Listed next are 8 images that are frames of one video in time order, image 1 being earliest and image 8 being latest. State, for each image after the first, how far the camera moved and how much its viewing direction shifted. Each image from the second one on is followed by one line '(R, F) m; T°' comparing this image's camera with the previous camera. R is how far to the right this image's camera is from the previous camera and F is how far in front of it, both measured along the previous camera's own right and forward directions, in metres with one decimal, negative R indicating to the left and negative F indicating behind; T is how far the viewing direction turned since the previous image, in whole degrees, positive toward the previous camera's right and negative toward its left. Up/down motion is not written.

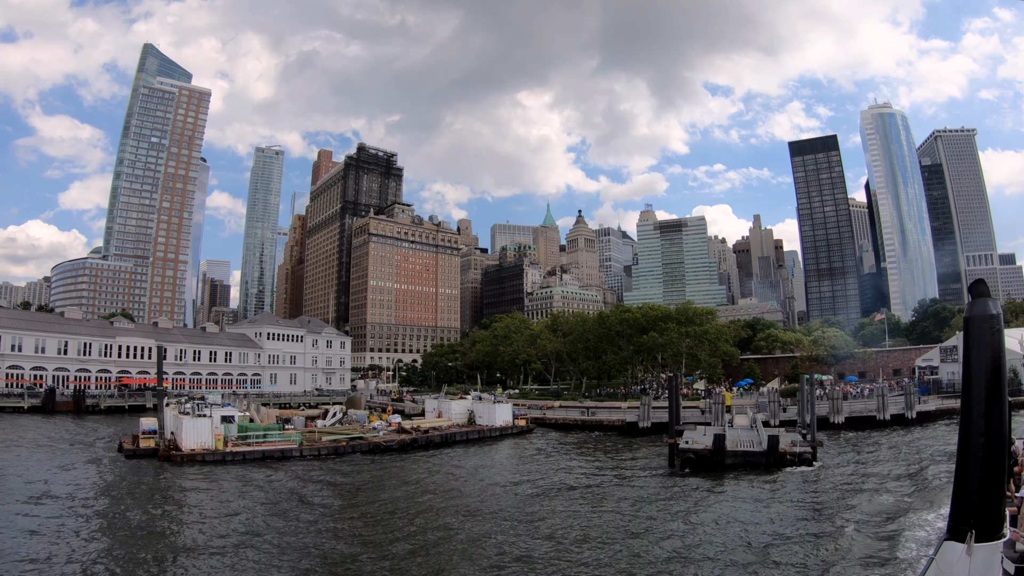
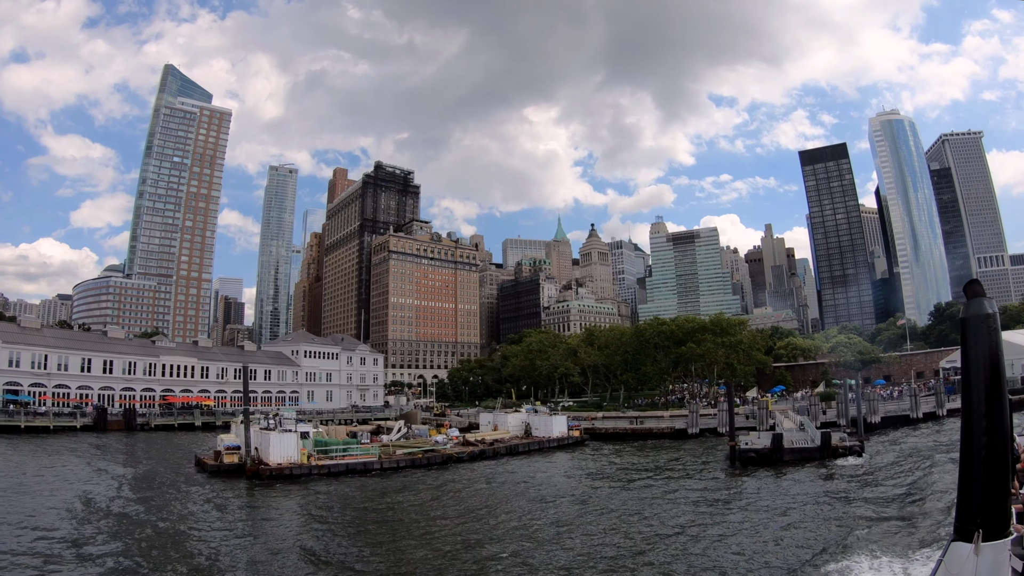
(-4.9, -0.8) m; 0°
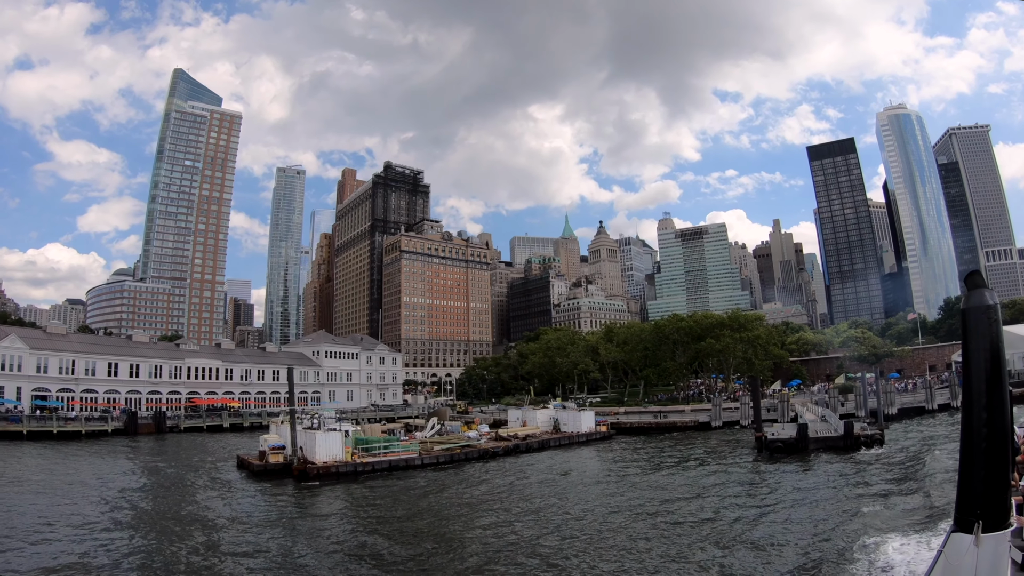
(-2.4, -0.6) m; 0°
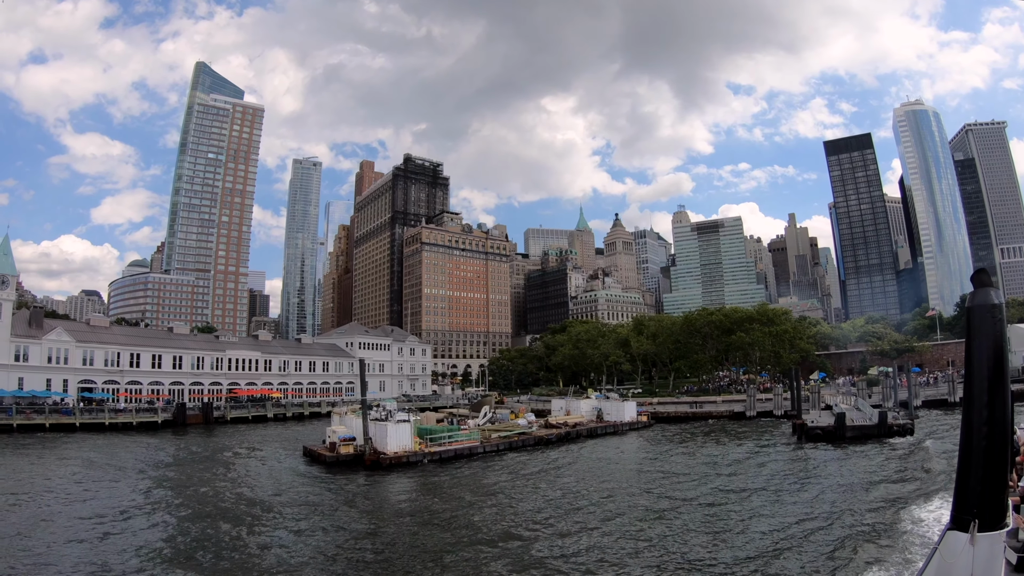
(-4.1, -1.1) m; -1°
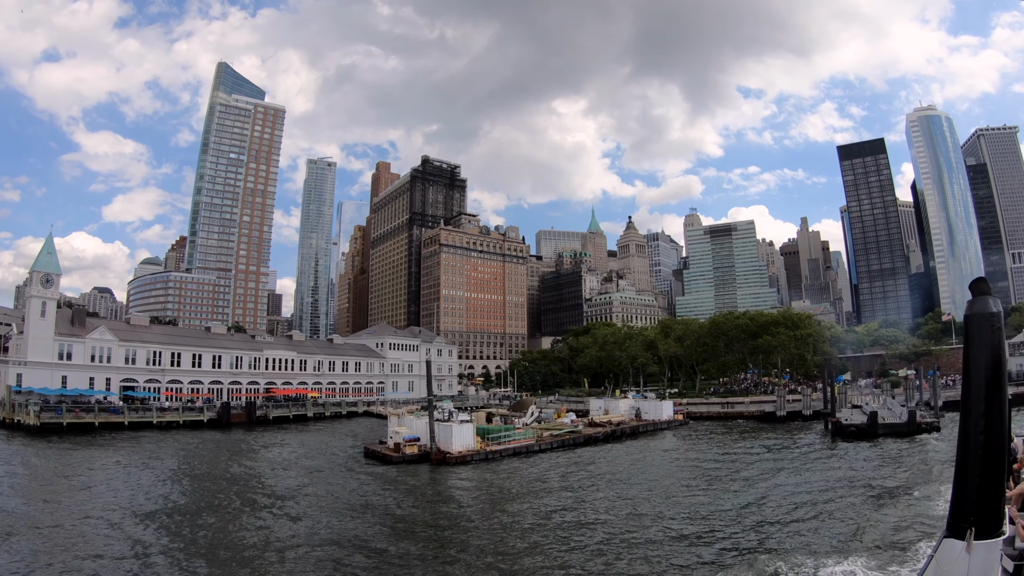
(-4.0, -1.2) m; 0°
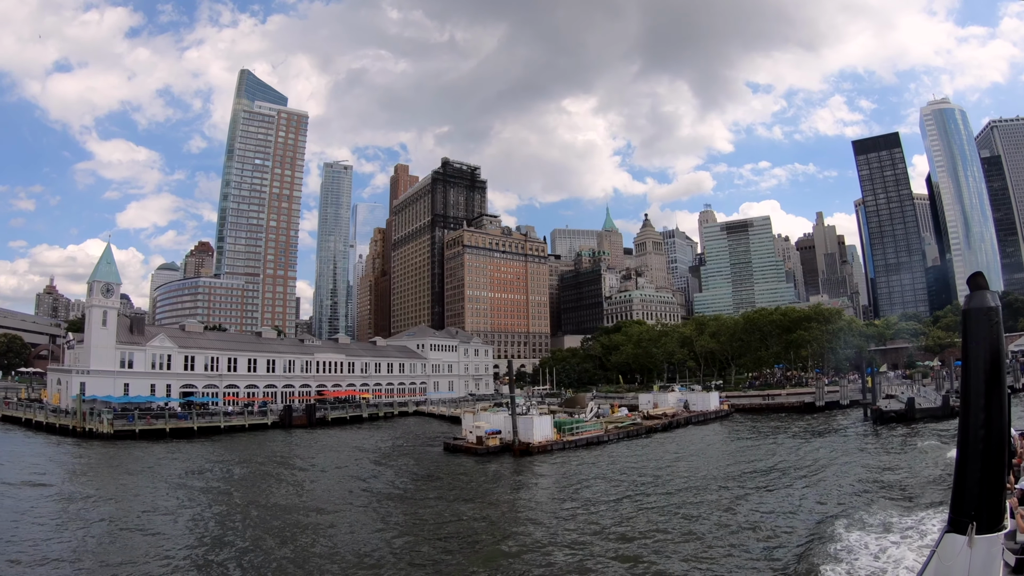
(-5.1, -1.8) m; -1°
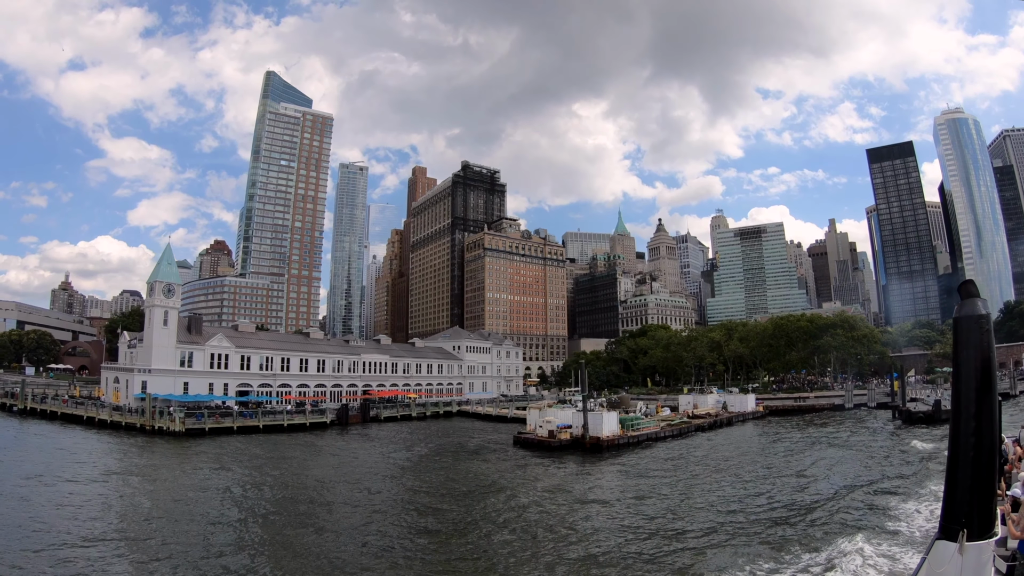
(-5.4, -2.3) m; 0°
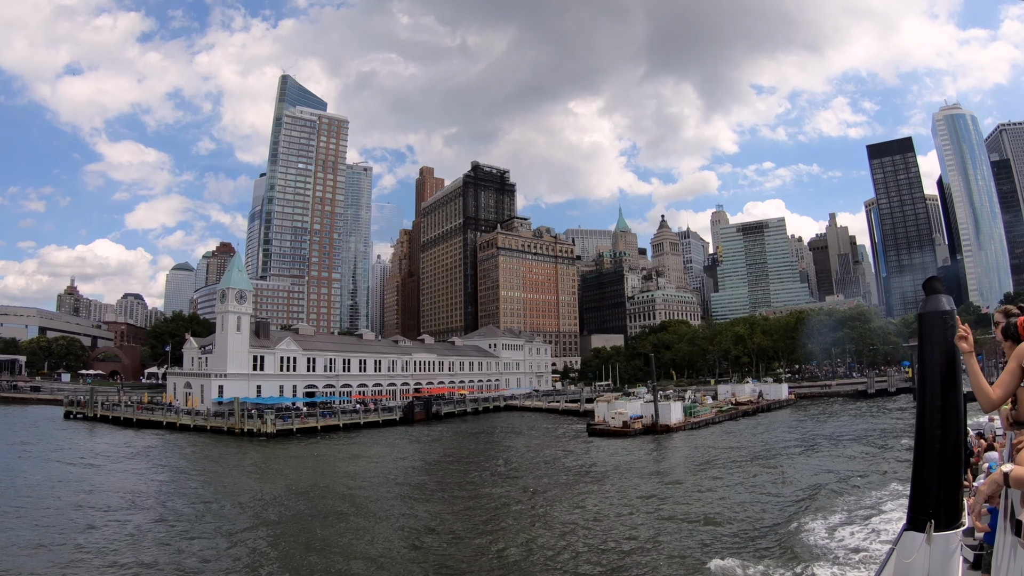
(-7.2, -4.3) m; +1°
